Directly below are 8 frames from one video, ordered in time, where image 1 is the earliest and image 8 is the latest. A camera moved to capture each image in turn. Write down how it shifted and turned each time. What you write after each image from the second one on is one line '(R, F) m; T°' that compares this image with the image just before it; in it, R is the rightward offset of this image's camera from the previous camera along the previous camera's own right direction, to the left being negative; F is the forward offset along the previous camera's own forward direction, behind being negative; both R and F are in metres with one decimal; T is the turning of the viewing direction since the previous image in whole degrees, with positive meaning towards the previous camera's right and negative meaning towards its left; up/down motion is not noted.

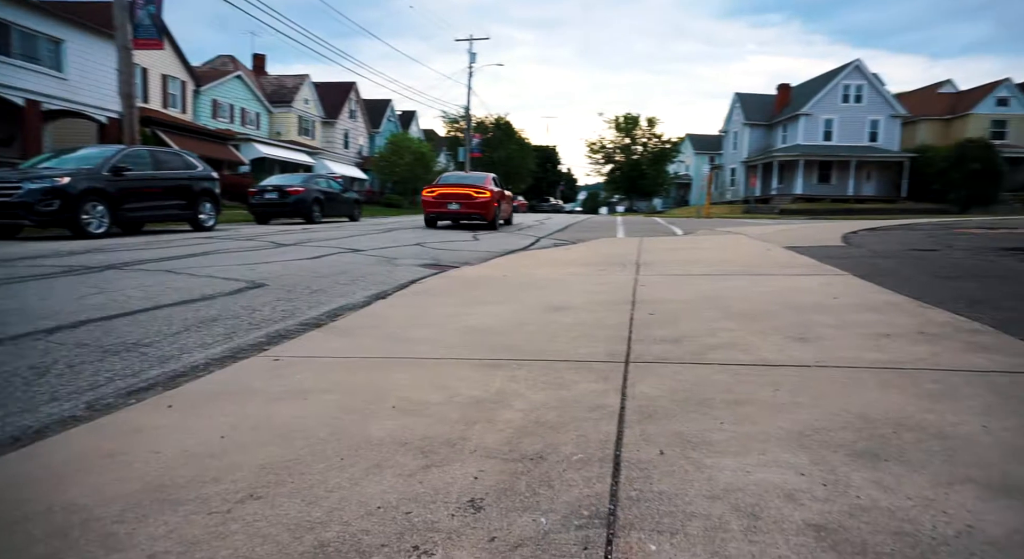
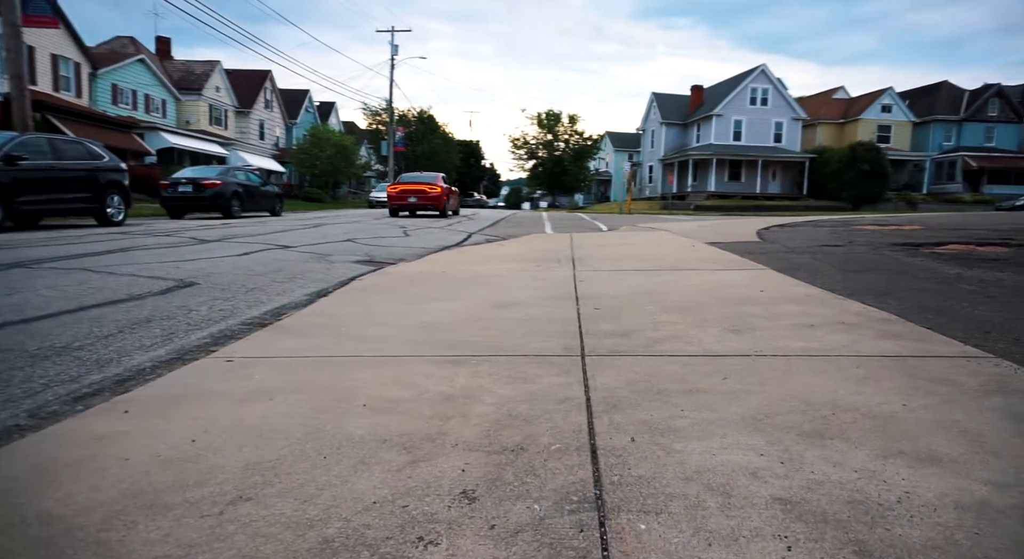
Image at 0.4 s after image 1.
(-0.2, -0.1) m; +7°
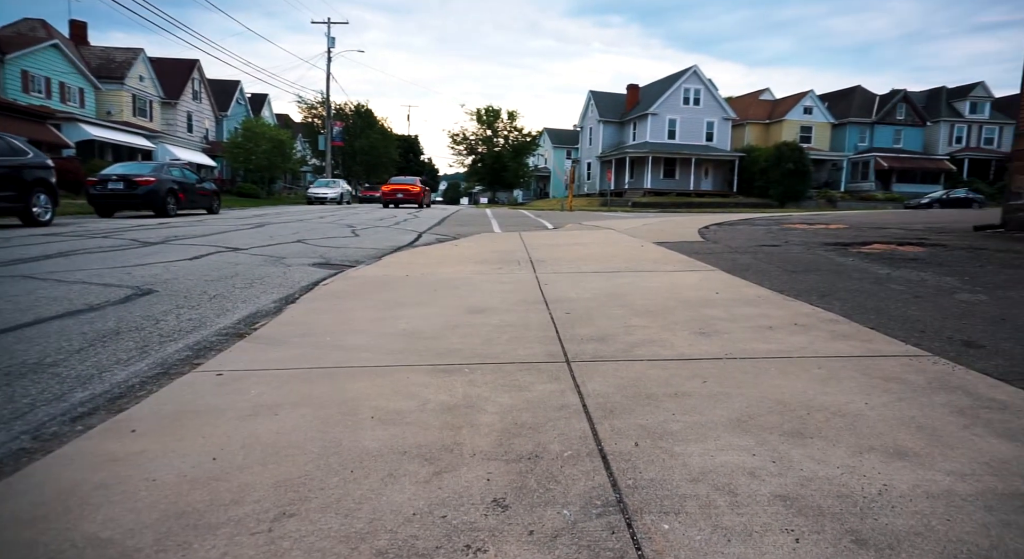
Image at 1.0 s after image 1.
(-0.3, -0.1) m; +6°
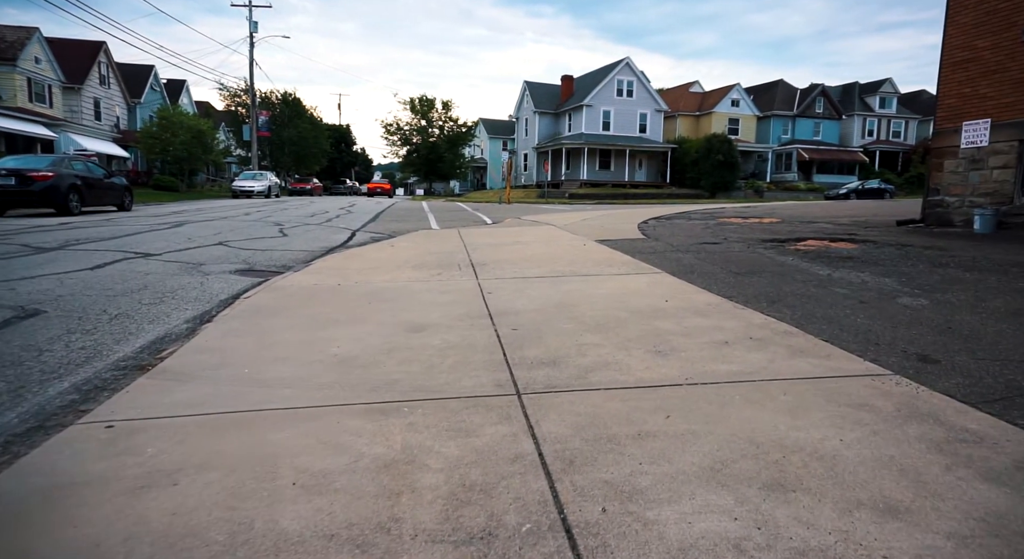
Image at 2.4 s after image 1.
(0.0, +0.4) m; +6°
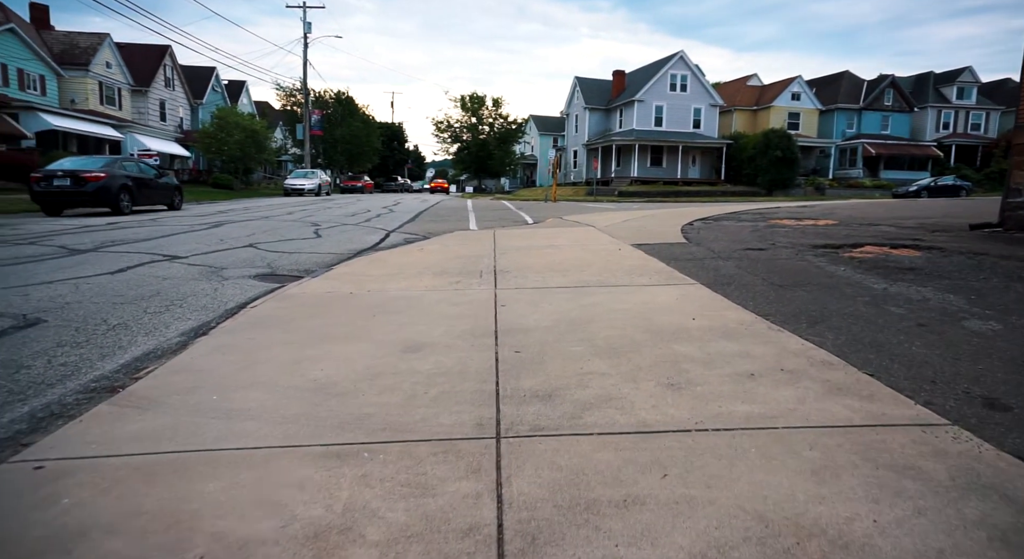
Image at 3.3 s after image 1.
(+0.3, +0.4) m; -5°
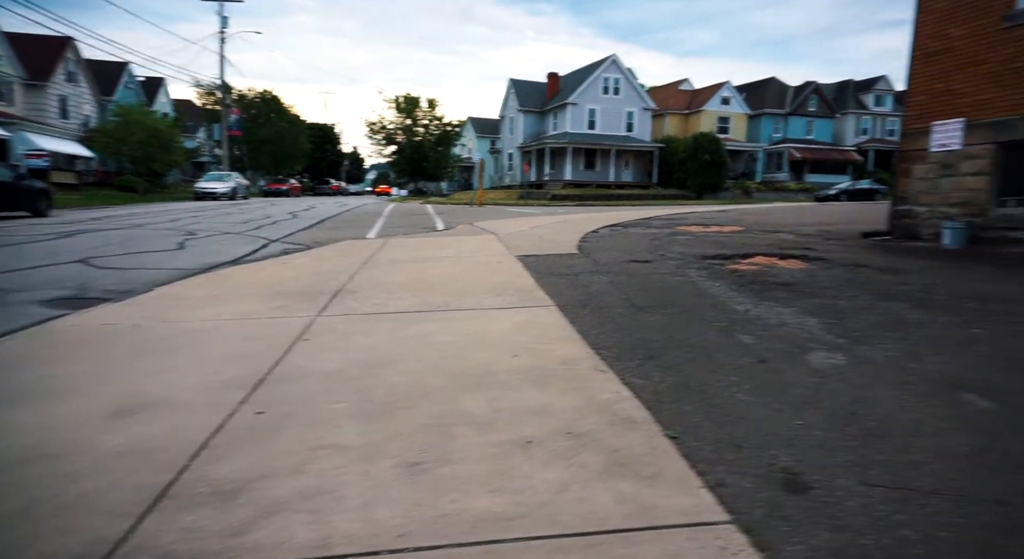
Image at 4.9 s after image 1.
(+1.2, +0.8) m; +5°
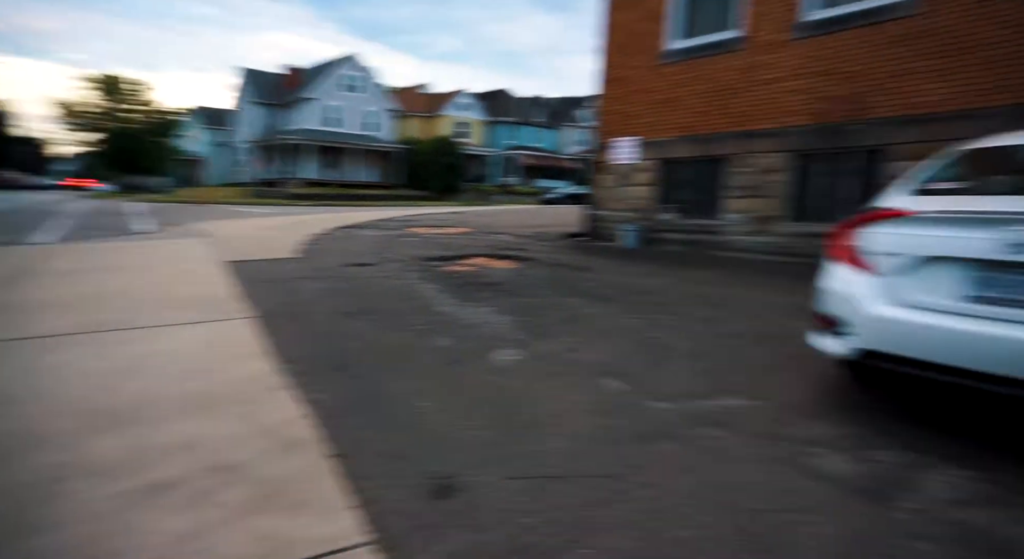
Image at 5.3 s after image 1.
(+0.5, +0.1) m; +23°
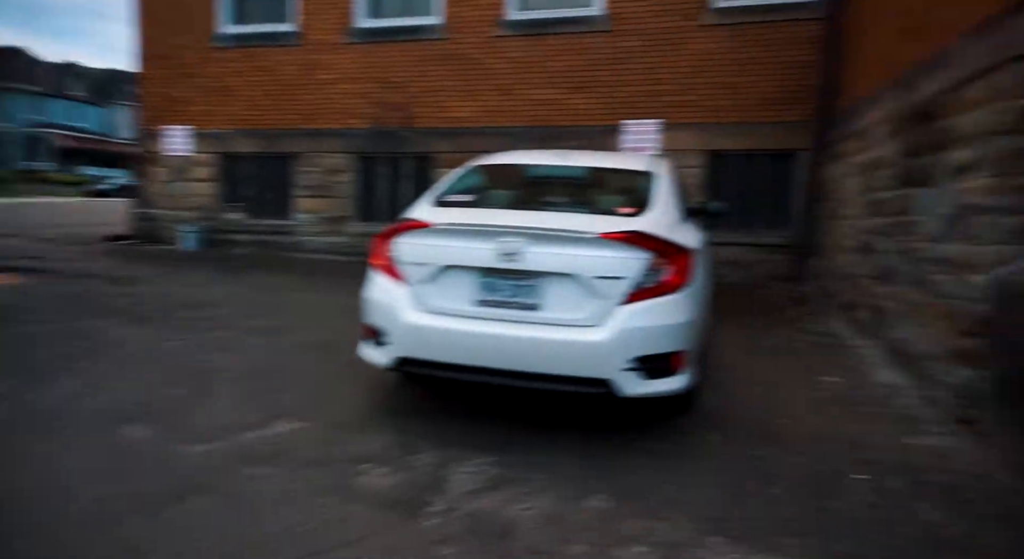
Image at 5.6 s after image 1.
(+0.6, +1.5) m; +12°
